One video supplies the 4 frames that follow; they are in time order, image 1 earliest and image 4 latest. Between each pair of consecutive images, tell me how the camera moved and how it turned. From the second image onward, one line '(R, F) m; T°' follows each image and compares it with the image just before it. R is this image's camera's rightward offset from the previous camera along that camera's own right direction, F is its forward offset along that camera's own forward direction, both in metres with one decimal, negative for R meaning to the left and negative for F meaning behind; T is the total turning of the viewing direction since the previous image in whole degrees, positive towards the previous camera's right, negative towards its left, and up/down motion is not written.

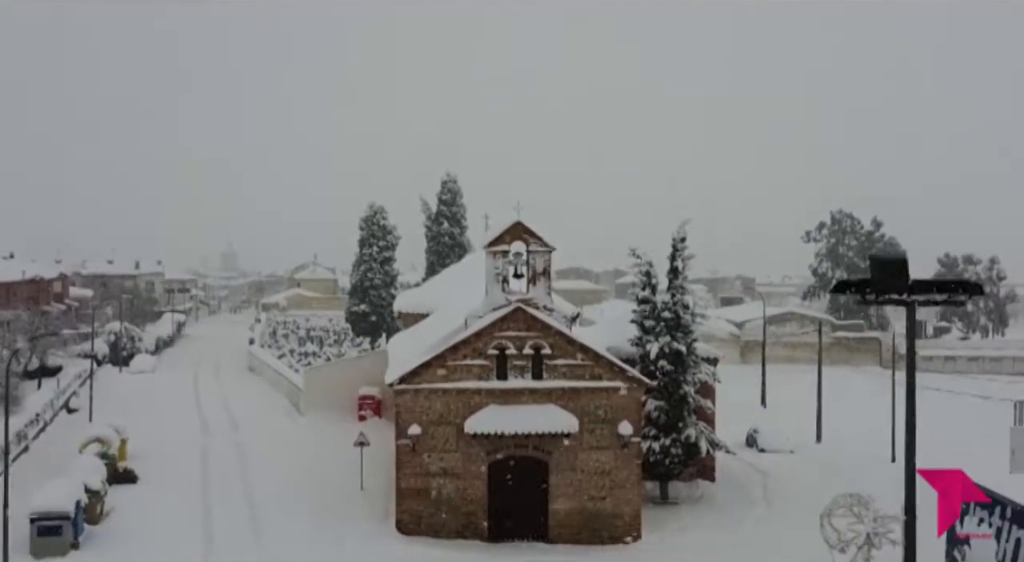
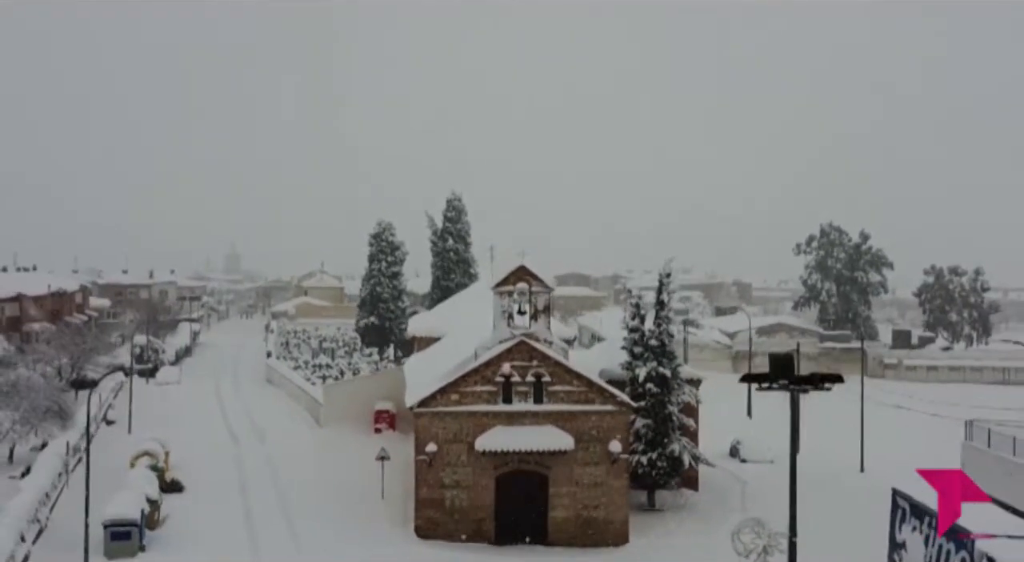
(-0.1, -2.3) m; 0°
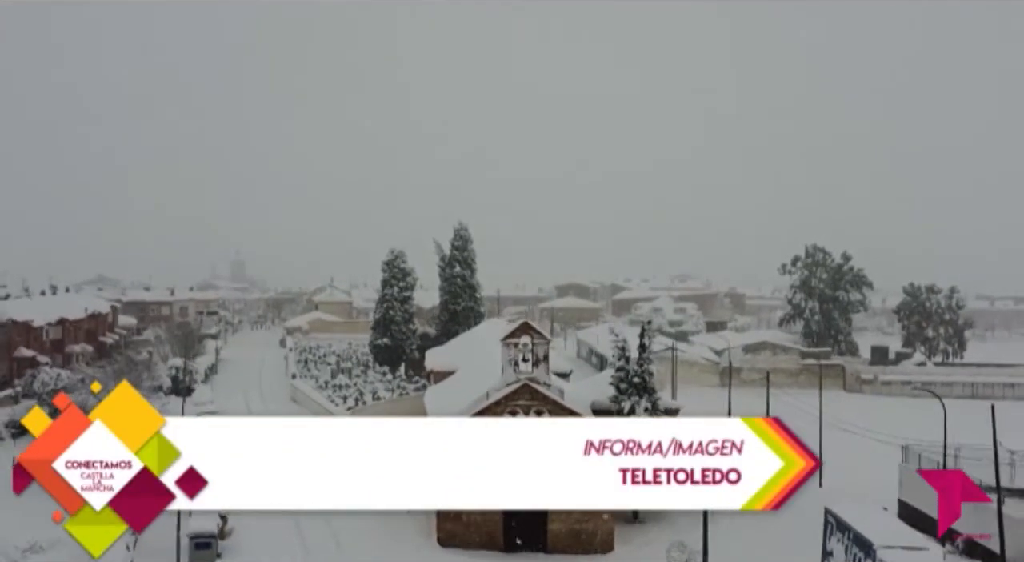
(-0.1, -3.9) m; 0°
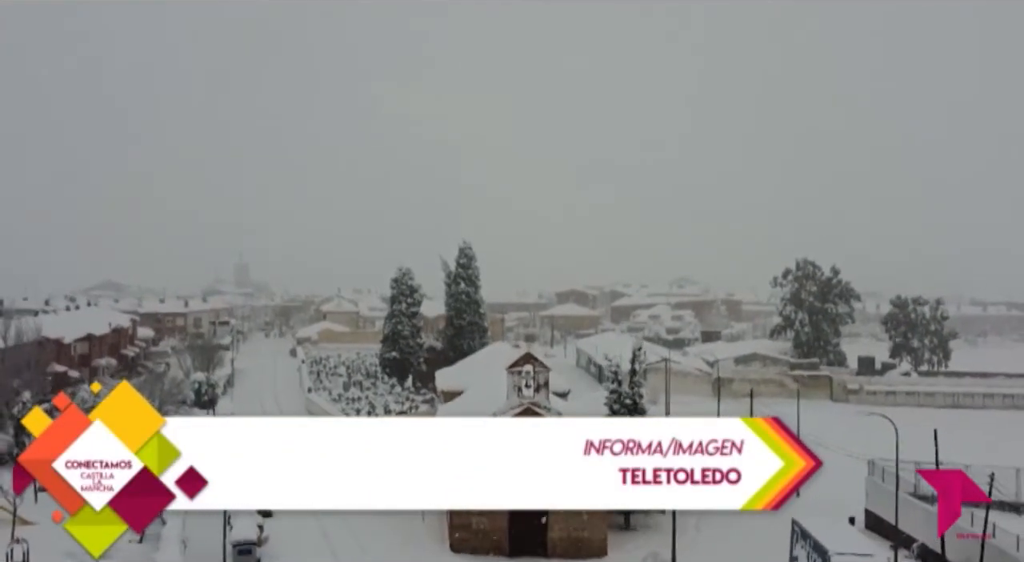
(-0.1, -2.7) m; 0°
